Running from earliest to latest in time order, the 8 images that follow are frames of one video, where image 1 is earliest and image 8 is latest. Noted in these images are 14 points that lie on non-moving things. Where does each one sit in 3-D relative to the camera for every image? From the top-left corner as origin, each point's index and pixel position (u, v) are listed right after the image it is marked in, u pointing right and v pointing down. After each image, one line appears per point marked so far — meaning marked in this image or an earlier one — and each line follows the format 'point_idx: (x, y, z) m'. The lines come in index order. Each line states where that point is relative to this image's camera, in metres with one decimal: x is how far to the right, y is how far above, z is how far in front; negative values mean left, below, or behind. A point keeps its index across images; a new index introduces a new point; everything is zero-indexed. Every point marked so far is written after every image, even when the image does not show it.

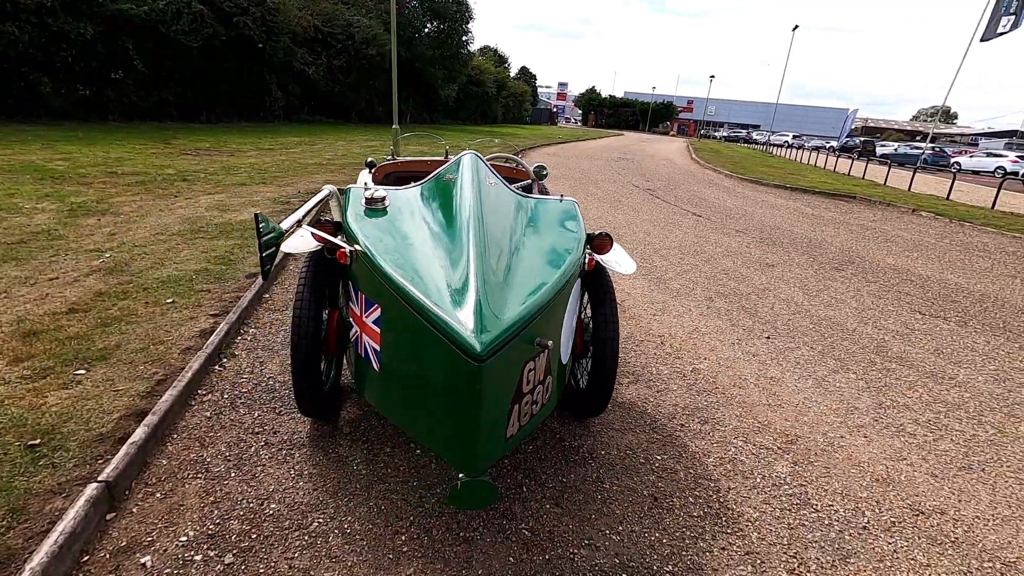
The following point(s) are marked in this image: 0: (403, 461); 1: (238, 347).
0: (-0.5, -0.8, +2.6) m
1: (-1.8, -0.4, +3.6) m
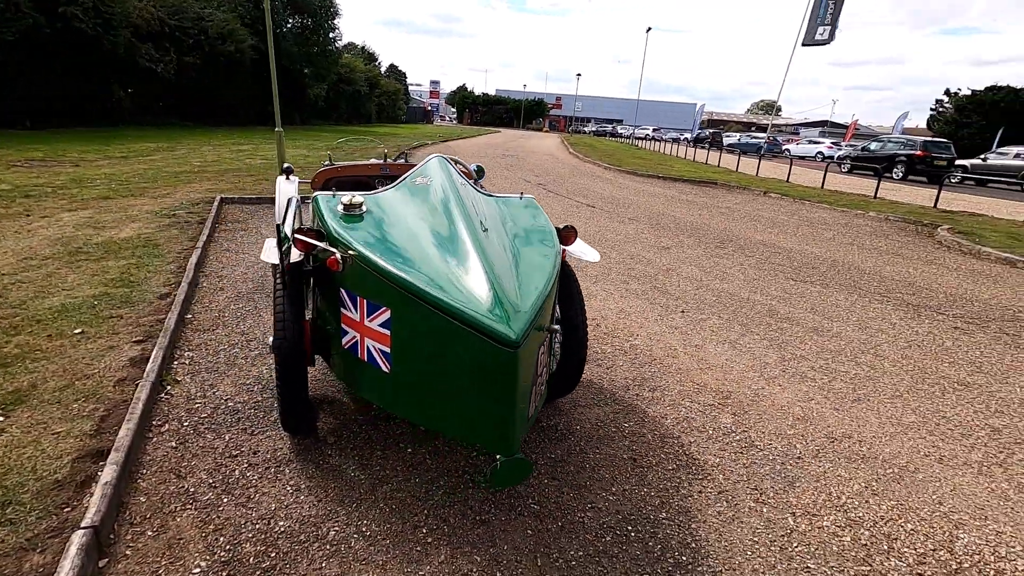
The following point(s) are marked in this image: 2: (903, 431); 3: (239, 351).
0: (-0.6, -0.9, +2.6) m
1: (-2.1, -0.5, +3.3) m
2: (+2.4, -0.9, +3.3) m
3: (-1.9, -0.4, +3.7) m
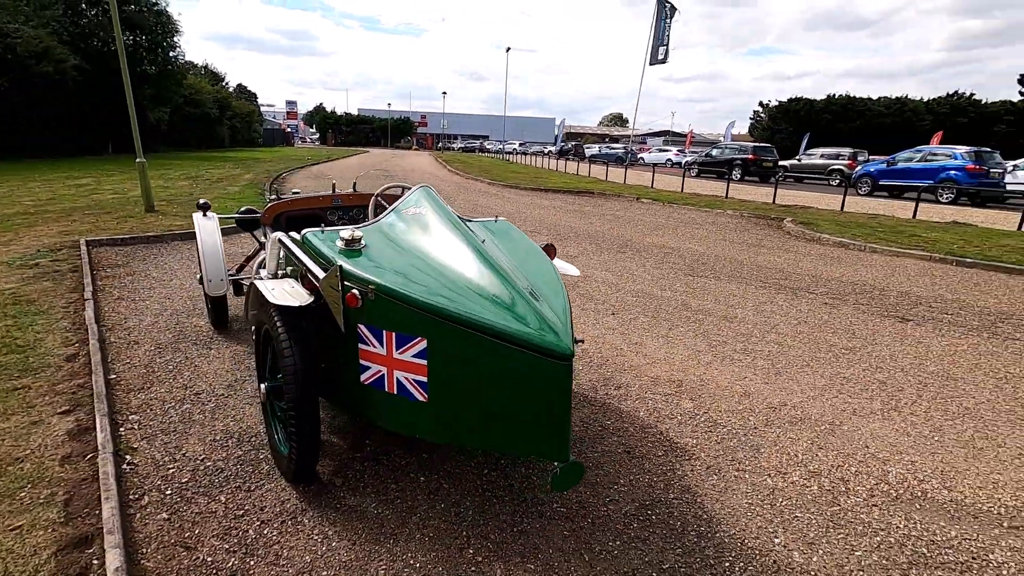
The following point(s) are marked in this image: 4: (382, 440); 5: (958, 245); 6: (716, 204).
0: (-0.5, -1.0, +2.6) m
1: (-2.1, -0.8, +3.0) m
2: (+2.3, -0.8, +4.0) m
3: (-2.0, -0.7, +3.4) m
4: (-0.7, -0.9, +3.0) m
5: (+8.7, +0.9, +10.6) m
6: (+6.3, +2.6, +16.7) m
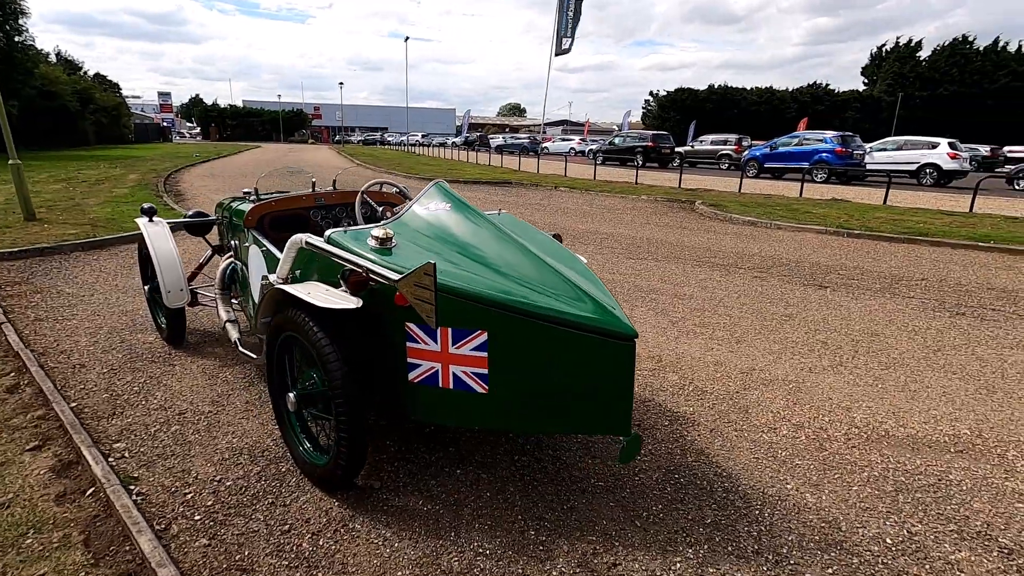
0: (-0.3, -1.0, +2.6) m
1: (-1.9, -0.9, +2.7) m
2: (+2.2, -0.6, +4.4) m
3: (-1.9, -0.8, +3.1) m
4: (-0.6, -0.8, +3.0) m
5: (+7.3, +1.6, +12.0) m
6: (+3.8, +3.2, +17.5) m
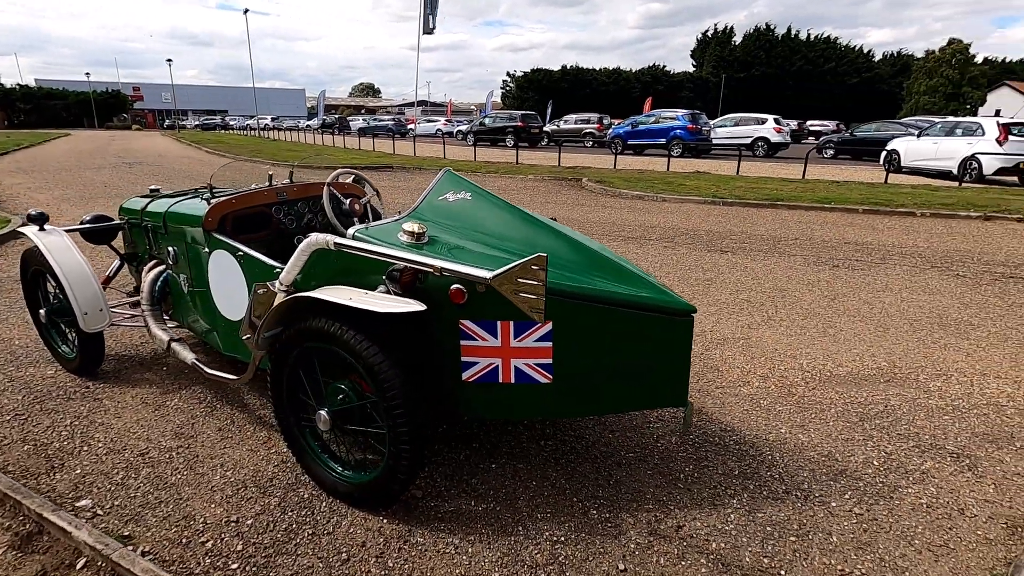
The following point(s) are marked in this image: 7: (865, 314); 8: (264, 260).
0: (-0.1, -0.9, +2.6) m
1: (-1.7, -1.0, +2.3) m
2: (+1.9, -0.3, +4.9) m
3: (-1.8, -0.9, +2.7) m
4: (-0.5, -0.8, +2.9) m
5: (+4.9, +2.5, +13.4) m
6: (+0.1, +3.9, +17.9) m
7: (+3.3, -0.2, +5.1) m
8: (-1.2, +0.1, +2.6) m
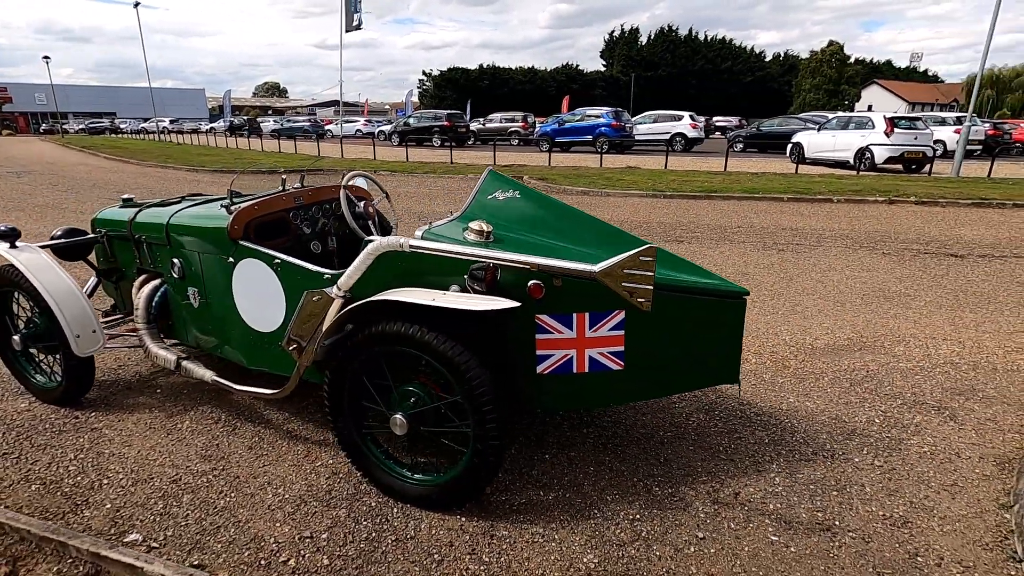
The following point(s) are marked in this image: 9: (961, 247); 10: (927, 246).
0: (+0.2, -0.9, +2.7) m
1: (-1.3, -1.1, +2.1) m
2: (+1.8, -0.1, +5.2) m
3: (-1.5, -1.0, +2.5) m
4: (-0.2, -0.8, +2.9) m
5: (+3.5, +2.8, +14.0) m
6: (-2.0, +3.9, +17.8) m
7: (+3.2, 0.0, +5.6) m
8: (-1.0, +0.1, +2.5) m
9: (+6.4, +0.6, +7.6) m
10: (+5.8, +0.6, +7.5) m
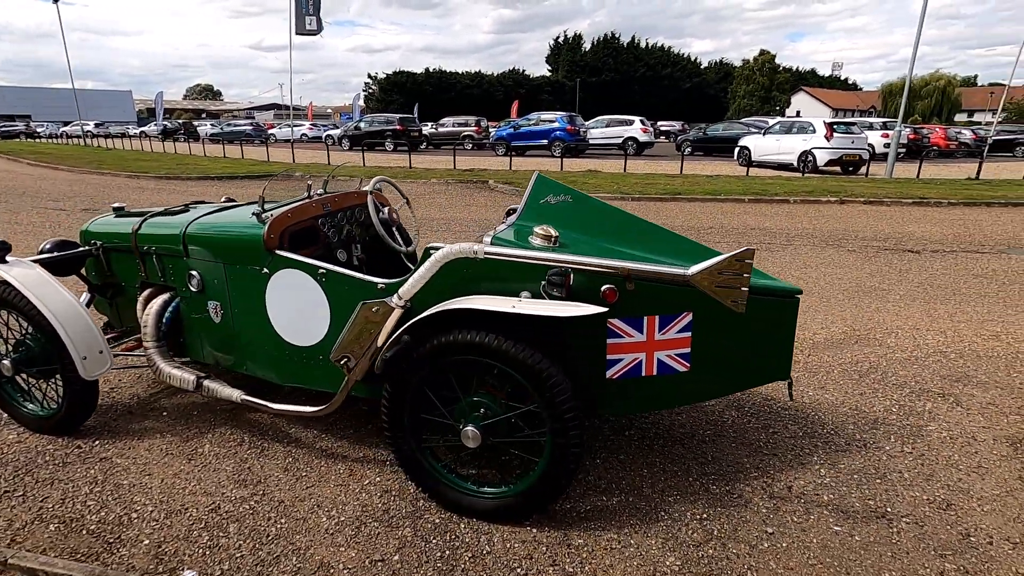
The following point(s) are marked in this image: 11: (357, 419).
0: (+0.5, -0.9, +2.7) m
1: (-1.0, -1.1, +2.0) m
2: (+1.8, -0.1, +5.4) m
3: (-1.2, -1.0, +2.3) m
4: (0.0, -0.9, +2.8) m
5: (+2.6, +2.7, +14.3) m
6: (-3.2, +3.7, +17.5) m
7: (+3.2, 0.0, +5.8) m
8: (-0.7, +0.1, +2.4) m
9: (+6.1, +0.7, +8.1) m
10: (+5.6, +0.7, +8.0) m
11: (-0.9, -0.8, +3.1) m
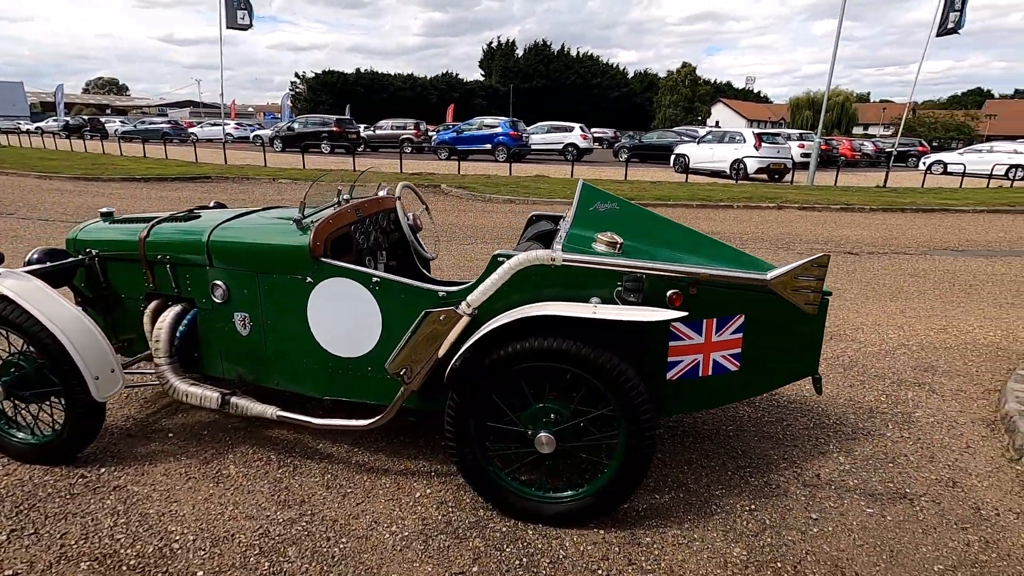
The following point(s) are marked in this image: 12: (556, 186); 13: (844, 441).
0: (+0.7, -0.9, +2.8) m
1: (-0.7, -1.2, +1.9) m
2: (+1.7, -0.2, +5.6) m
3: (-0.9, -1.1, +2.2) m
4: (+0.2, -0.9, +2.9) m
5: (+1.4, +2.6, +14.5) m
6: (-4.8, +3.5, +17.1) m
7: (+3.0, 0.0, +6.2) m
8: (-0.4, 0.0, +2.4) m
9: (+5.6, +0.7, +8.9) m
10: (+5.1, +0.7, +8.7) m
11: (-0.7, -0.8, +3.0) m
12: (+1.4, +2.9, +15.5) m
13: (+1.9, -0.9, +3.1) m
